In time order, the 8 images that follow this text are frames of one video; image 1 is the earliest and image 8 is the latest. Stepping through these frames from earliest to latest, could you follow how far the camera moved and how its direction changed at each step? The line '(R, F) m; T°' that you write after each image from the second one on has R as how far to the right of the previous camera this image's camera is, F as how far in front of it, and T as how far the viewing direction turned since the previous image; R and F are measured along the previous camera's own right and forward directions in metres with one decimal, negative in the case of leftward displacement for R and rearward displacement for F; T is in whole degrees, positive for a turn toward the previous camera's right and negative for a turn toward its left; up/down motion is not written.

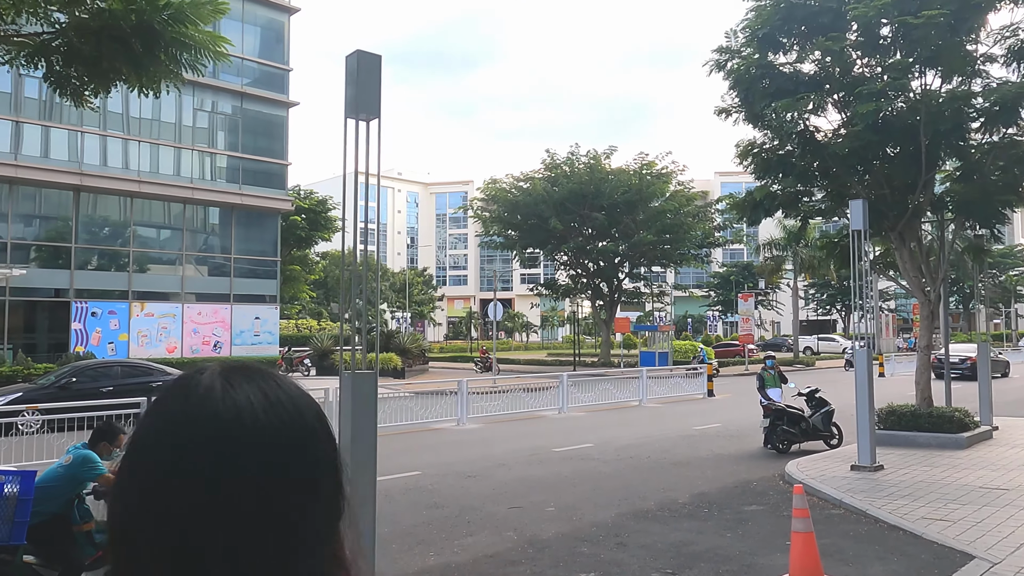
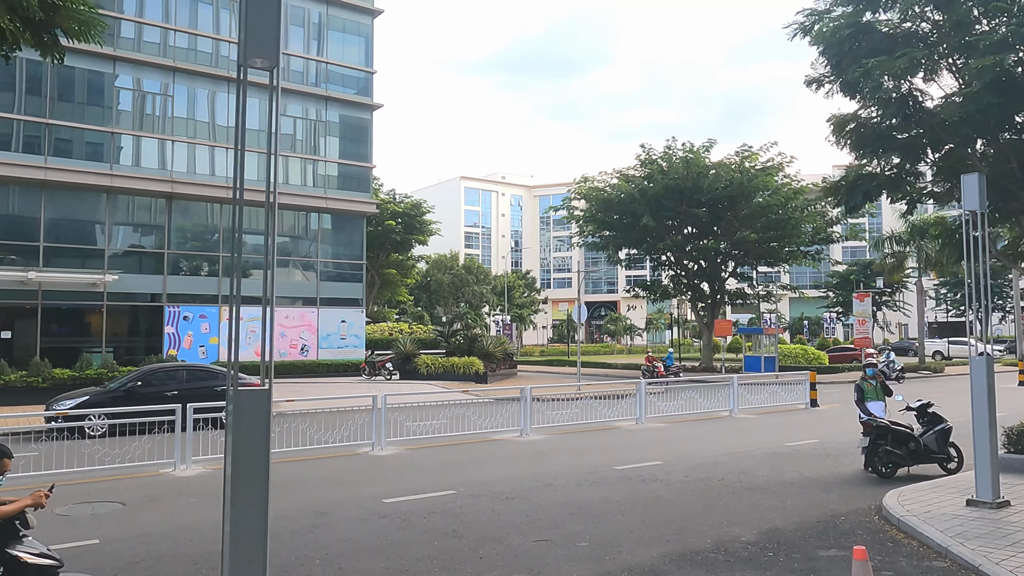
(+0.7, +1.1) m; -8°
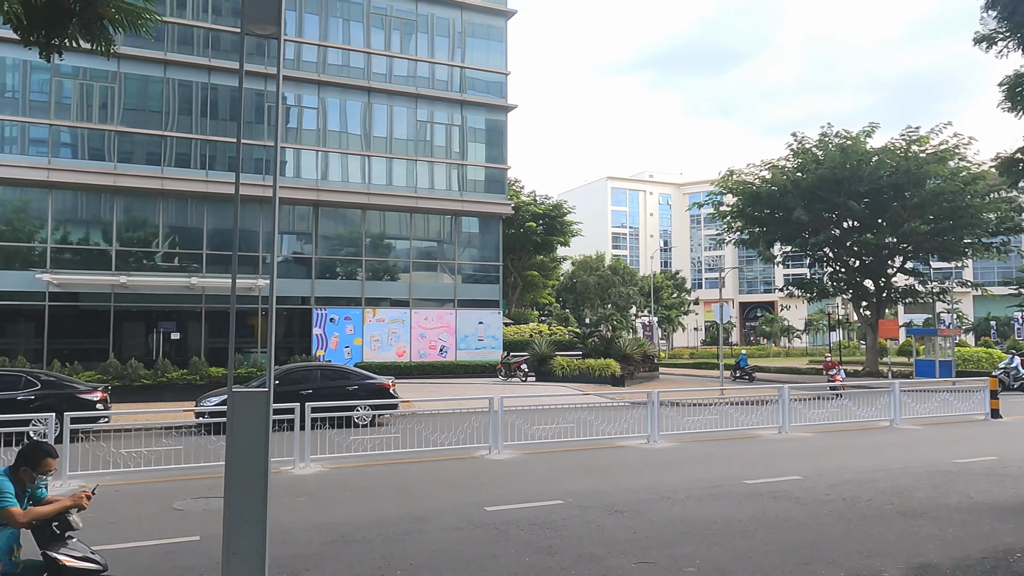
(+0.5, +0.6) m; -11°
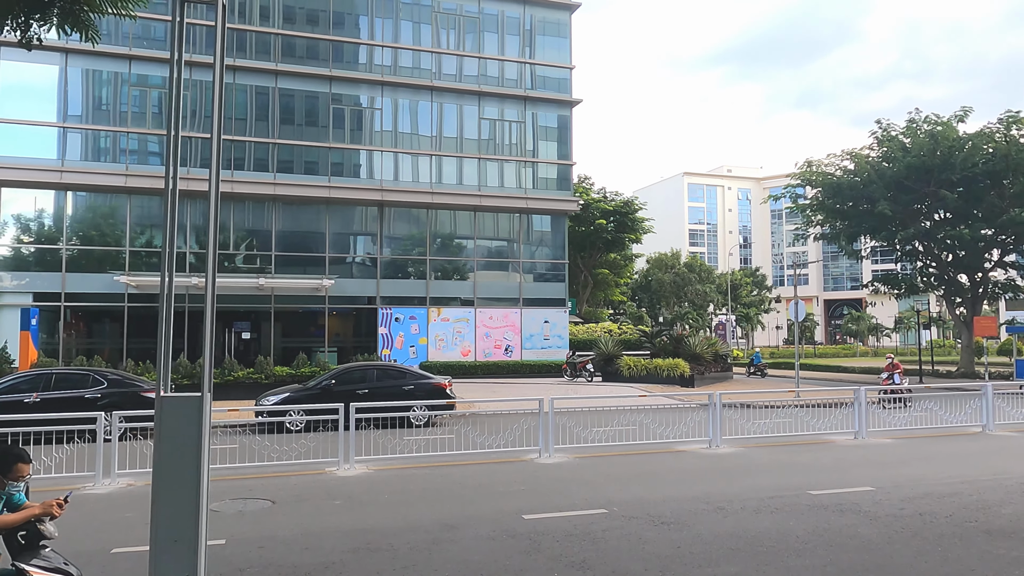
(+0.4, +0.4) m; -6°
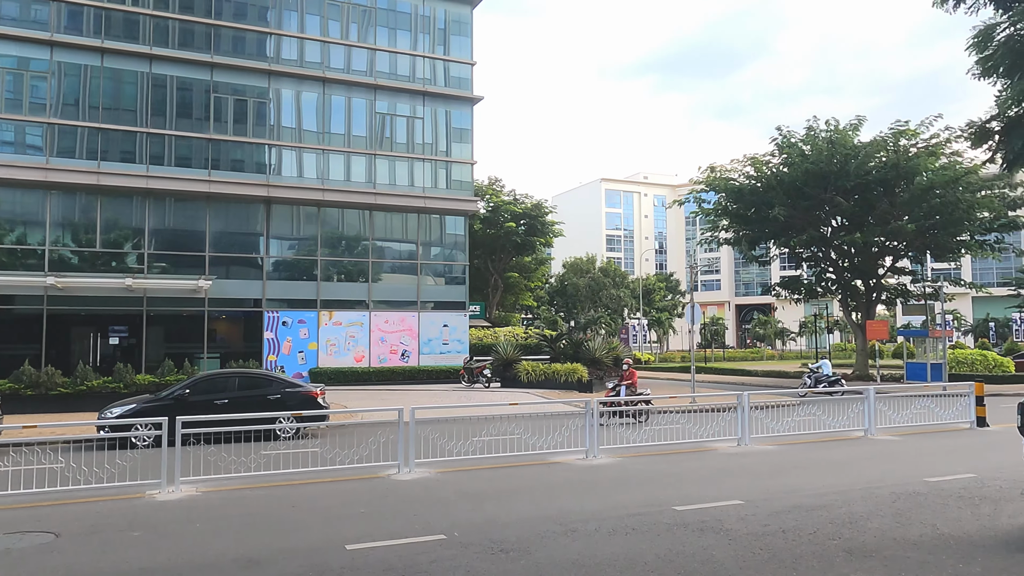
(+0.9, +0.9) m; +6°
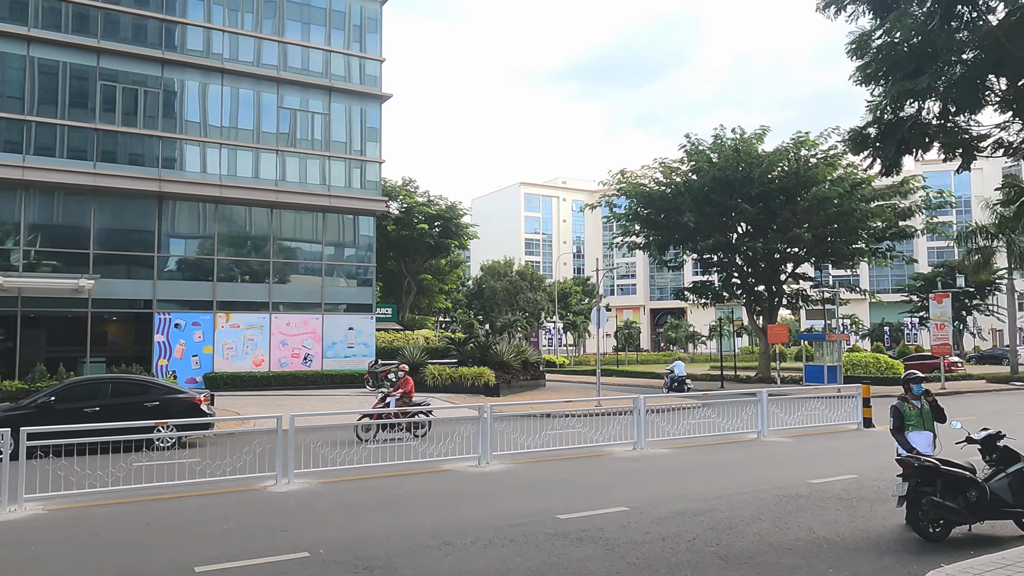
(+0.4, +0.3) m; +6°
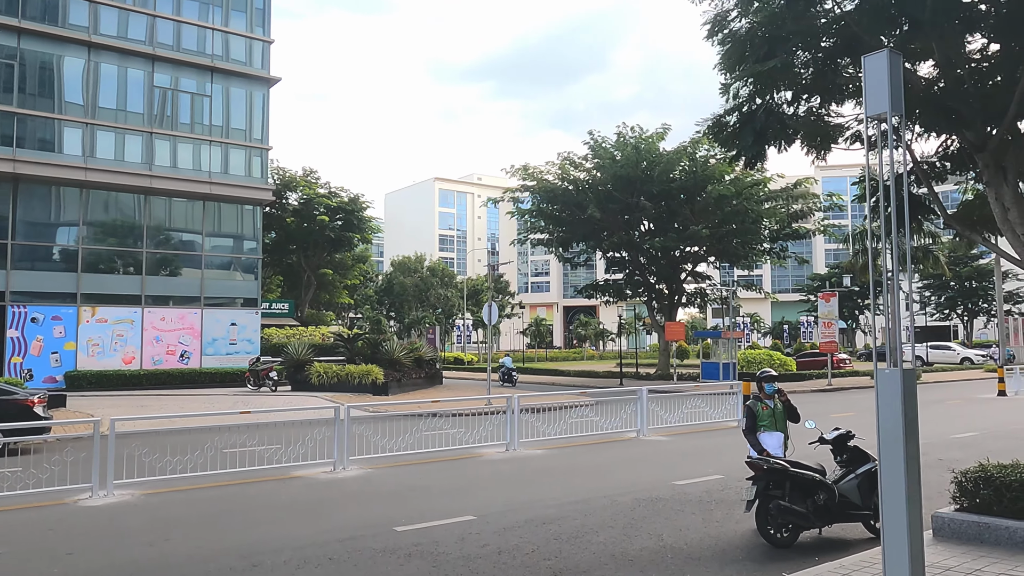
(+0.8, +0.6) m; +6°
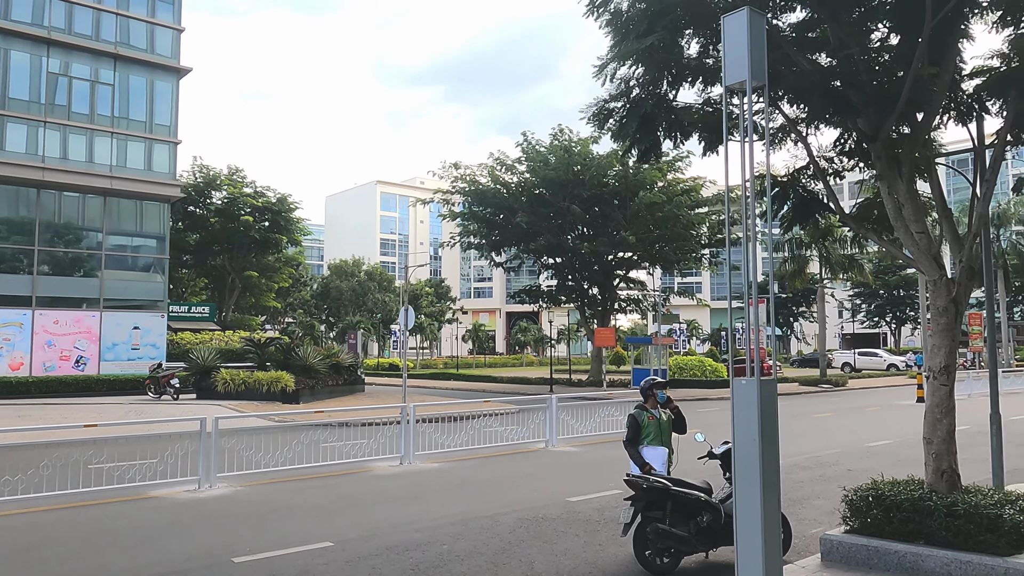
(+0.7, +0.7) m; +4°
